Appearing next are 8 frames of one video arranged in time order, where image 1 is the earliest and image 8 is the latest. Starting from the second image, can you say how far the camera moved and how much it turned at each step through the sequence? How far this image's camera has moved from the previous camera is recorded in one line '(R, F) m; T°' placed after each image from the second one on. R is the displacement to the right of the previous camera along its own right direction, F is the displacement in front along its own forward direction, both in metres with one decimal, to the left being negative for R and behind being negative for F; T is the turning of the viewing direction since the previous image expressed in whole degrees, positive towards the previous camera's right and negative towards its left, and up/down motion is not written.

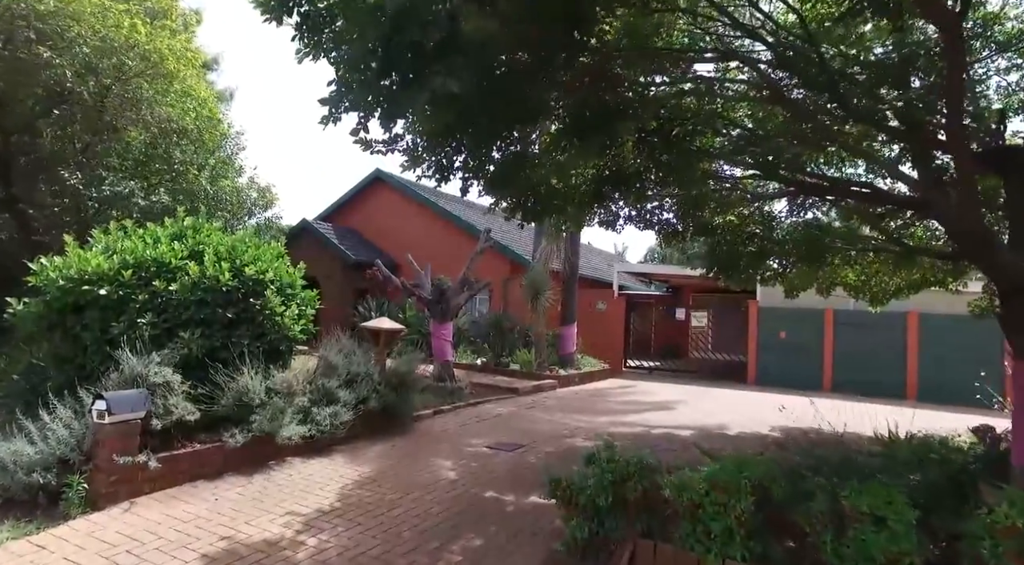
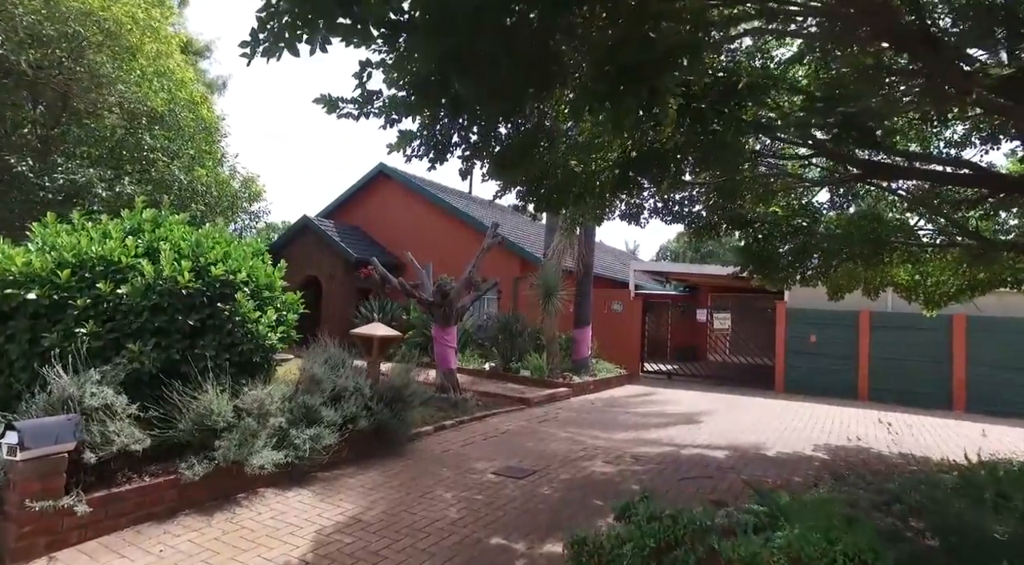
(0.0, +1.0) m; -1°
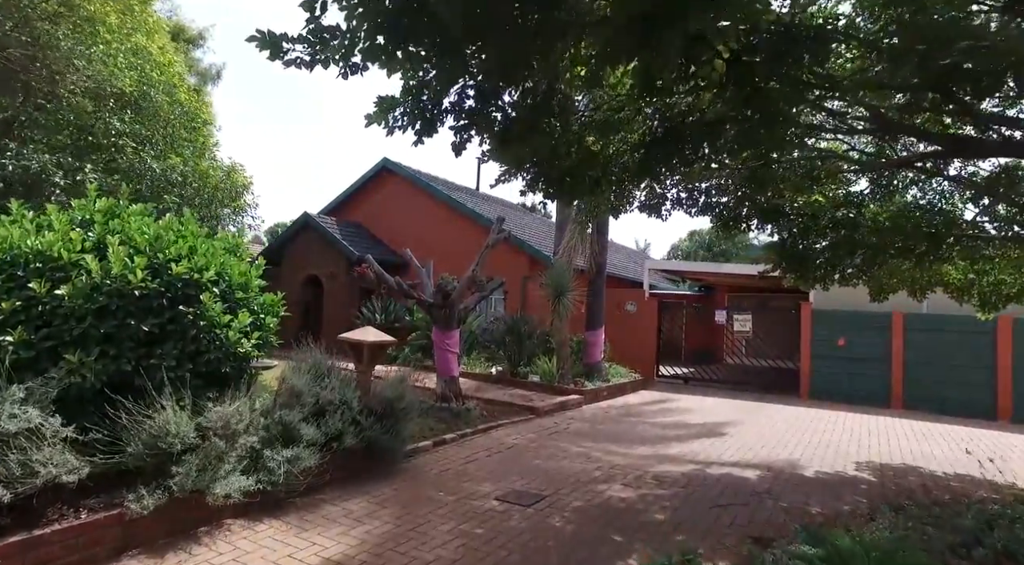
(0.0, +0.8) m; -1°
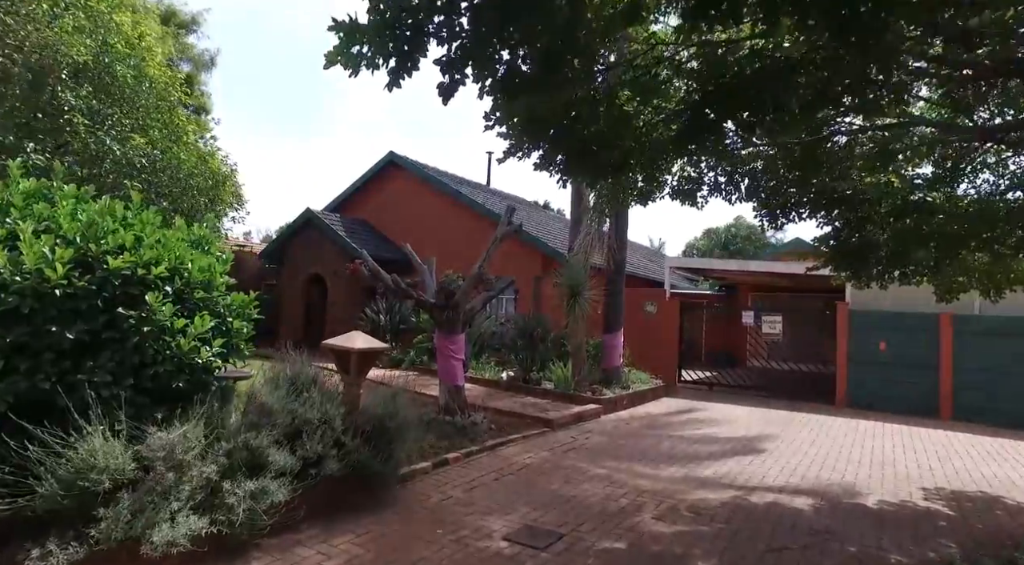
(0.0, +1.0) m; -1°
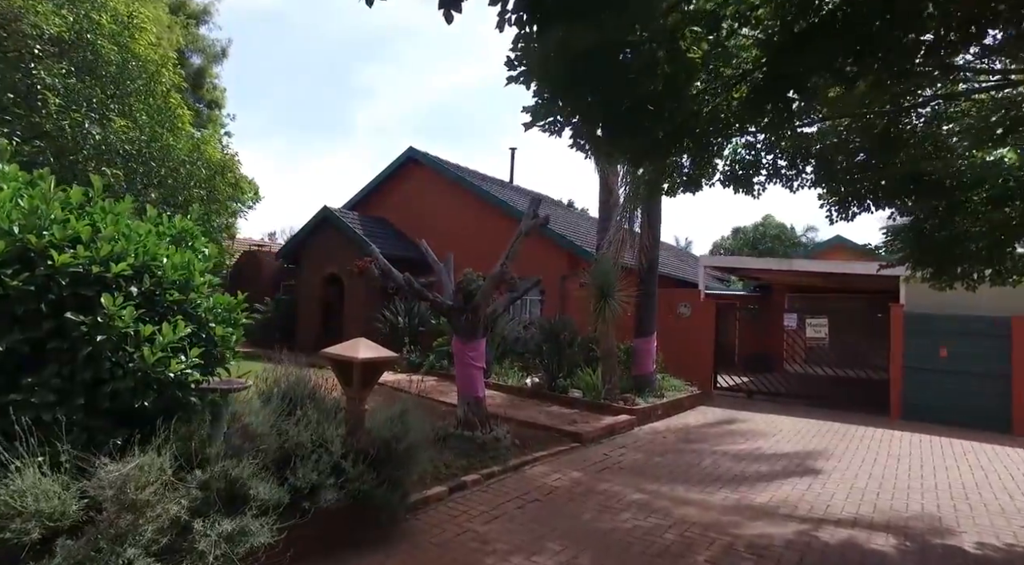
(0.0, +0.8) m; -2°
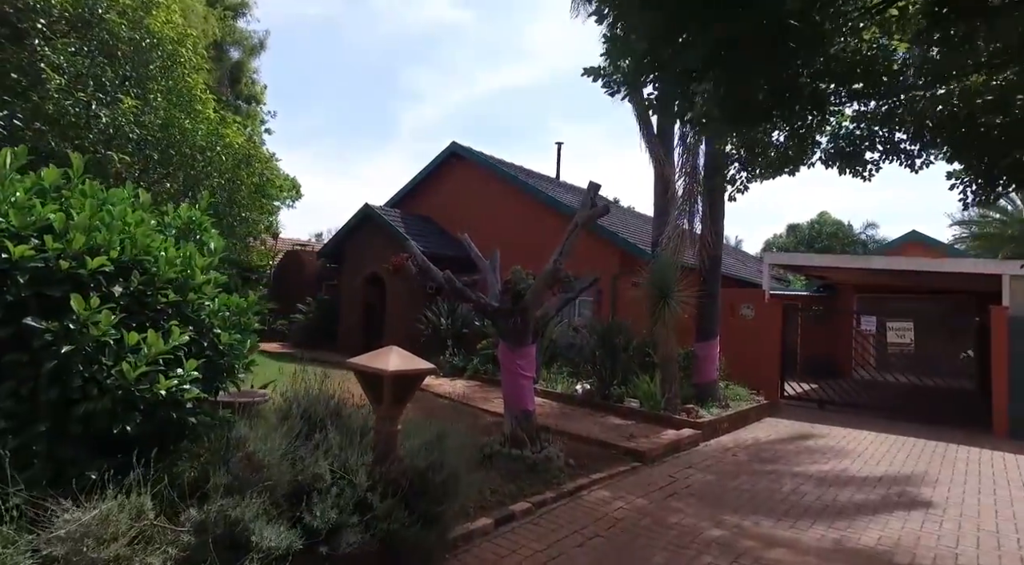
(-0.1, +0.9) m; -4°
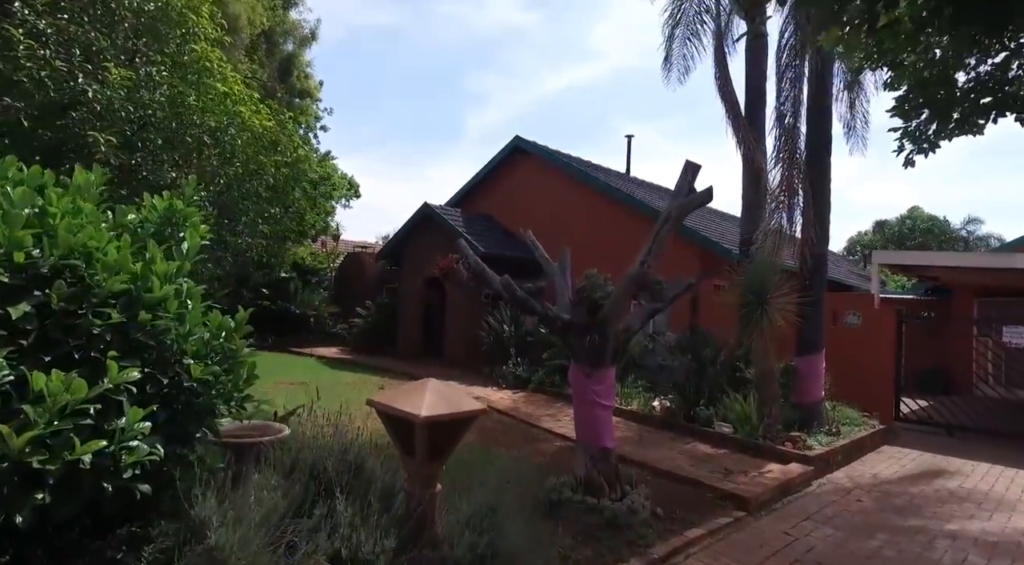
(-0.1, +1.2) m; -6°
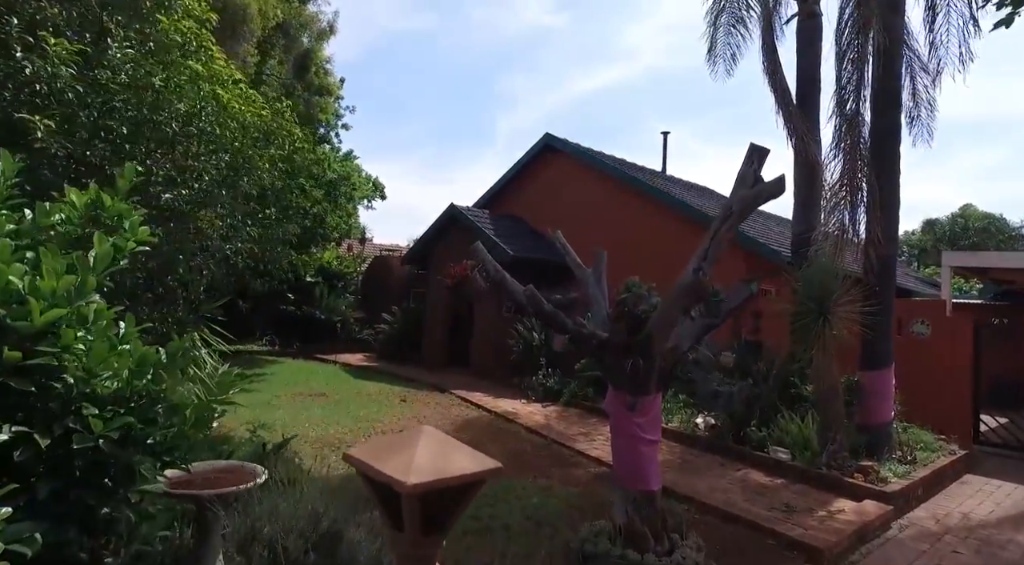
(+0.1, +0.9) m; -3°
